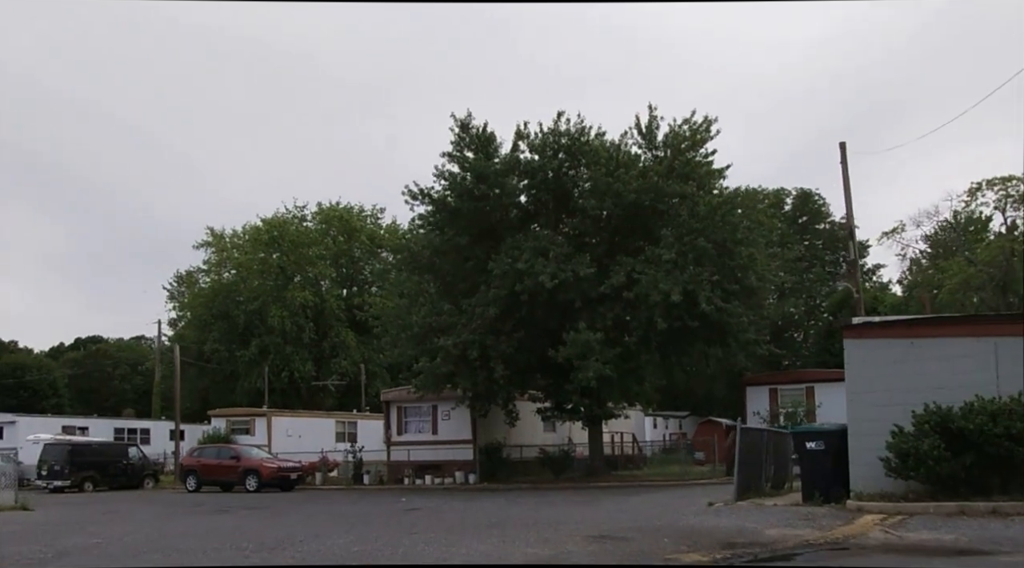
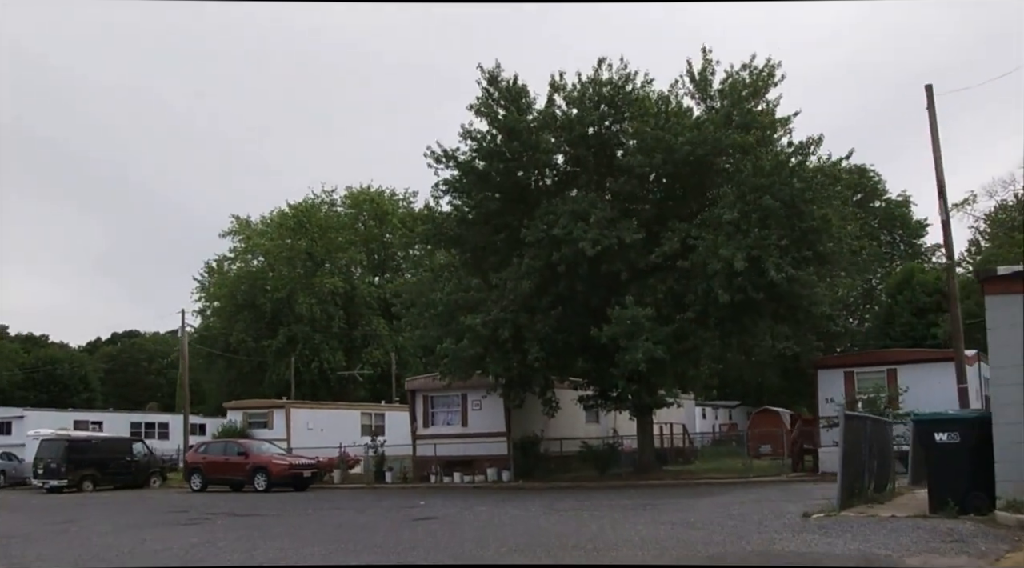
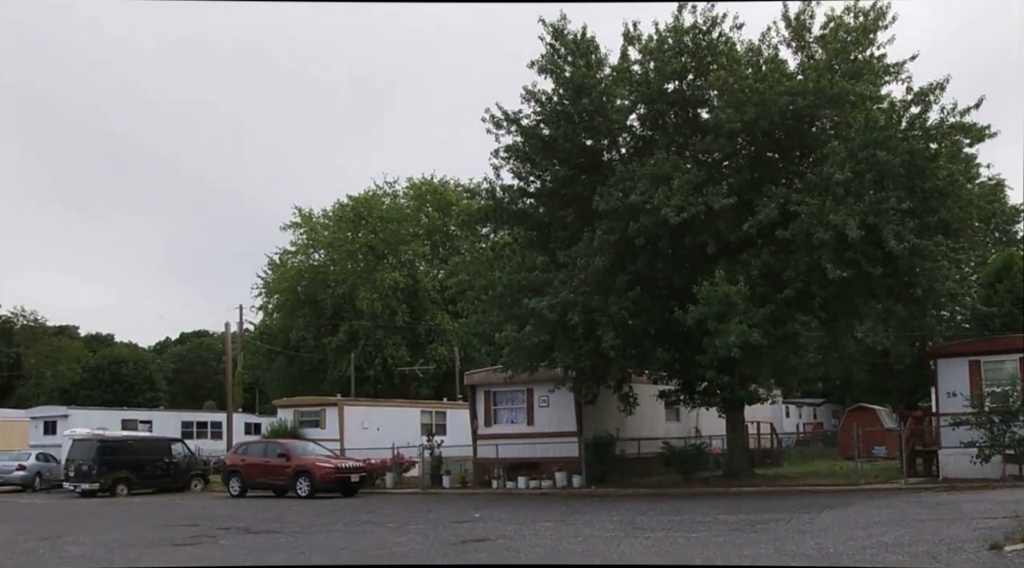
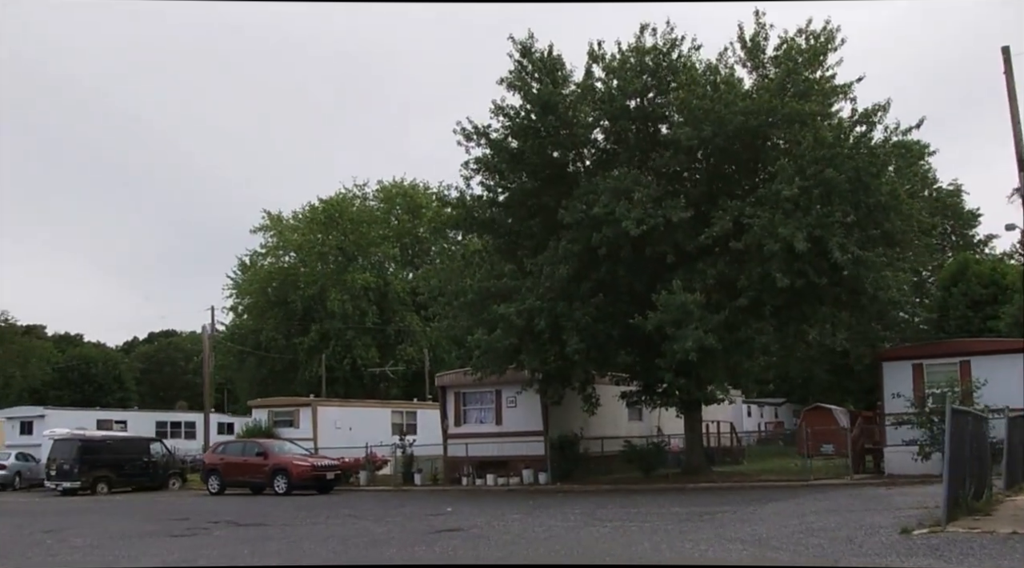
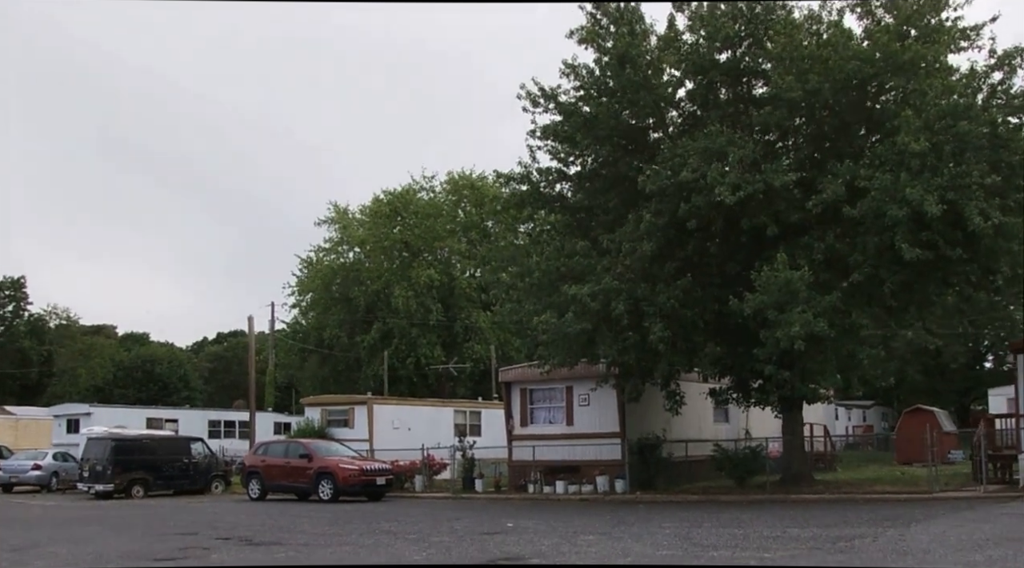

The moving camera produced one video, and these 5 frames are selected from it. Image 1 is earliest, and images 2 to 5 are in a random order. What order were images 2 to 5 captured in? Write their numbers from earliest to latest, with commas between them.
2, 4, 3, 5
